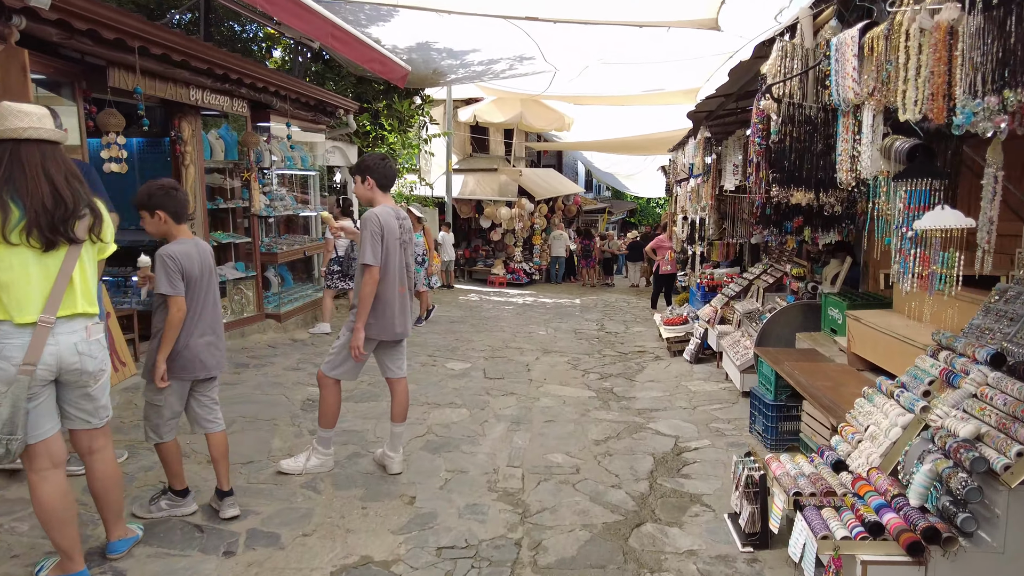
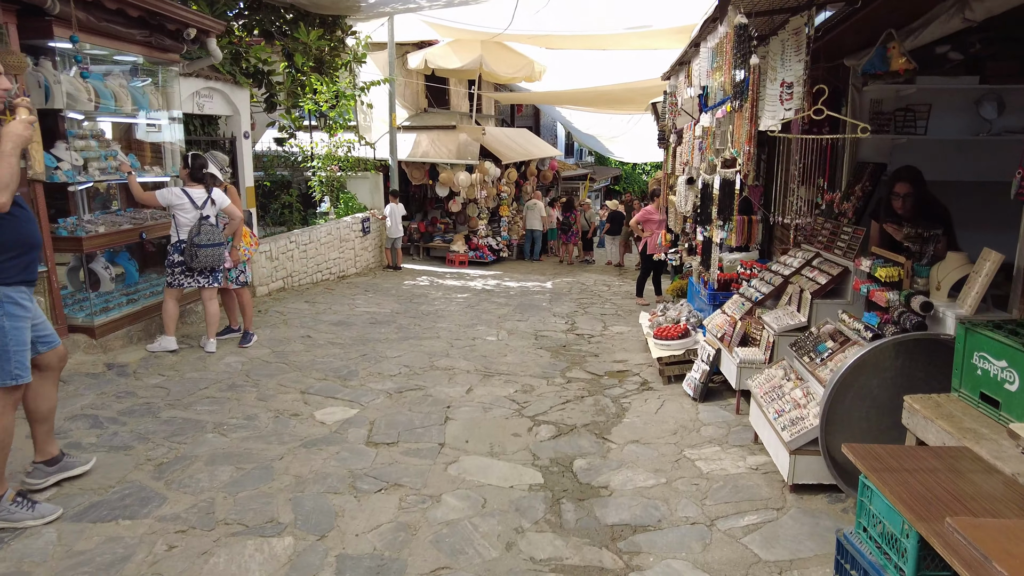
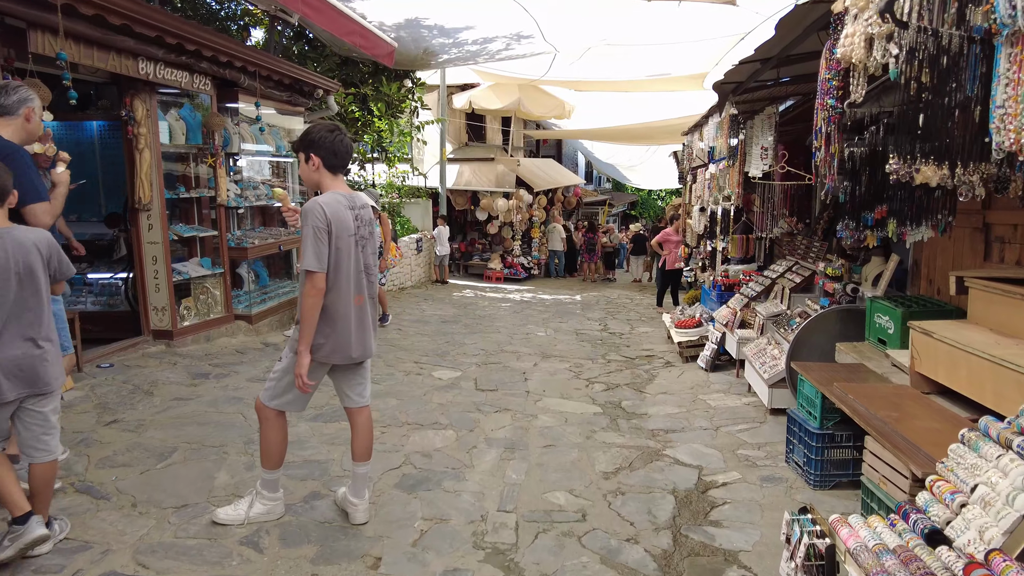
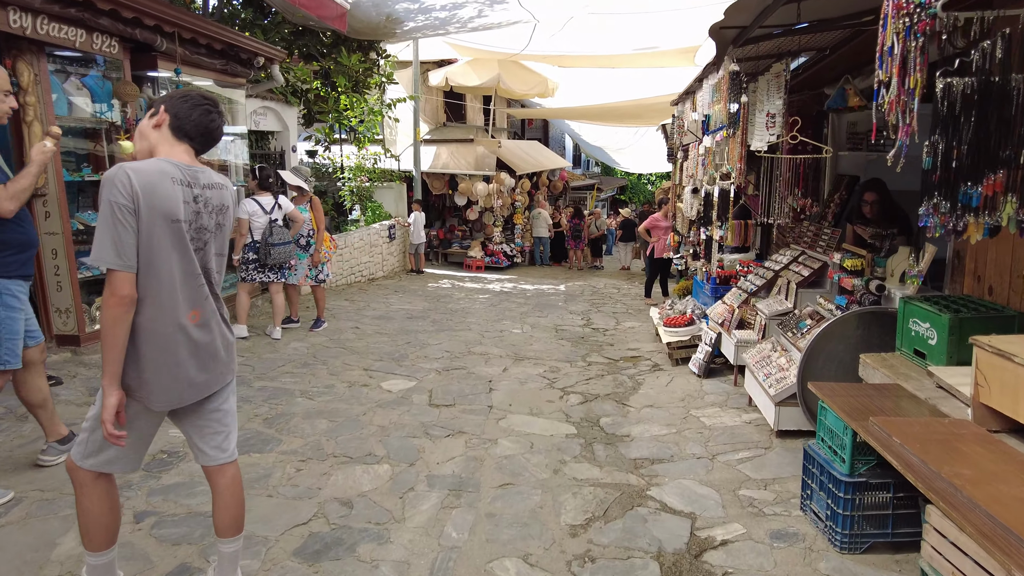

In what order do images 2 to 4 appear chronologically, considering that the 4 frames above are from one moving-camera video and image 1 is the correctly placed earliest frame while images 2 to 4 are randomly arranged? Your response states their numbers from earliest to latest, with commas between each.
3, 4, 2
